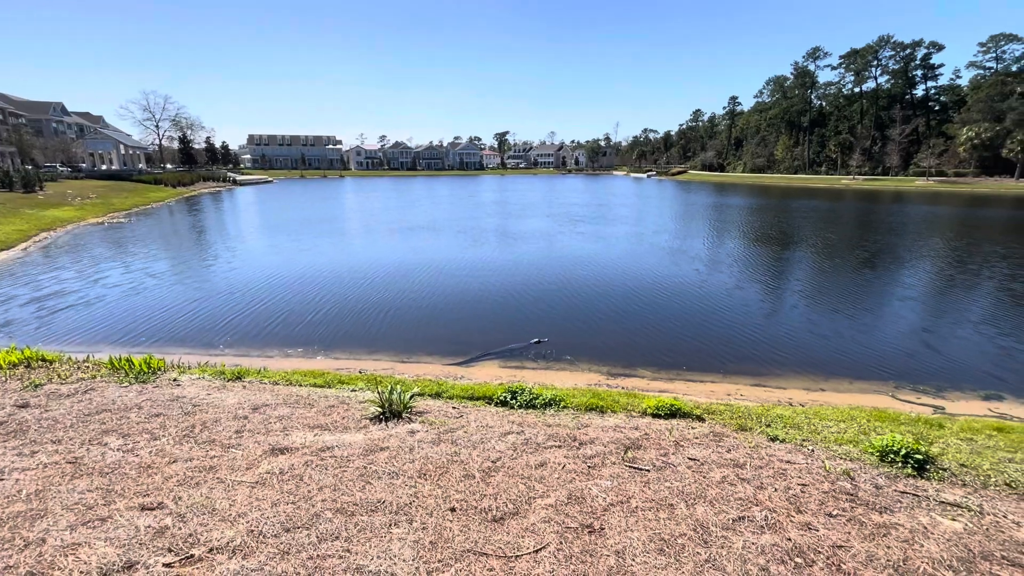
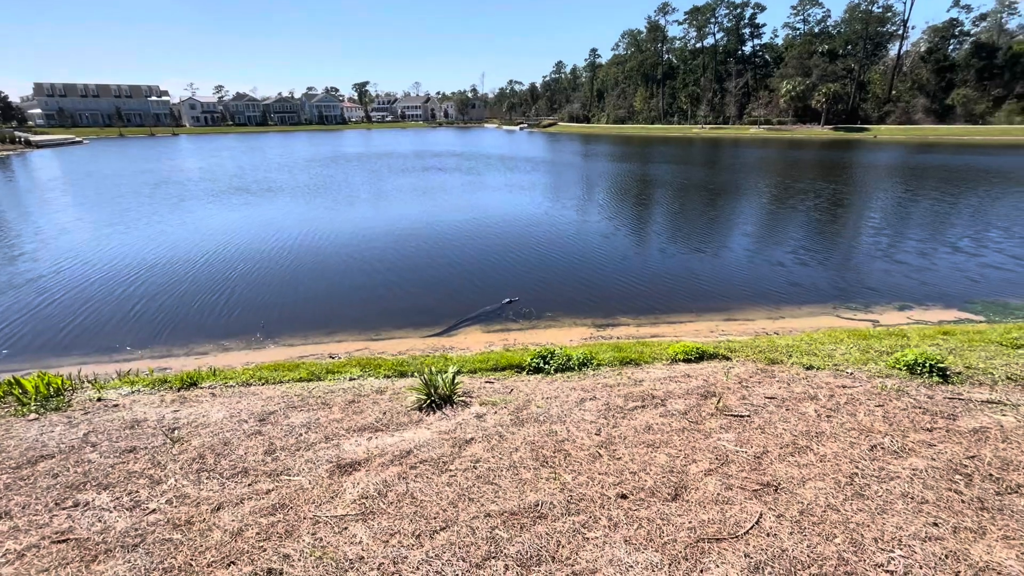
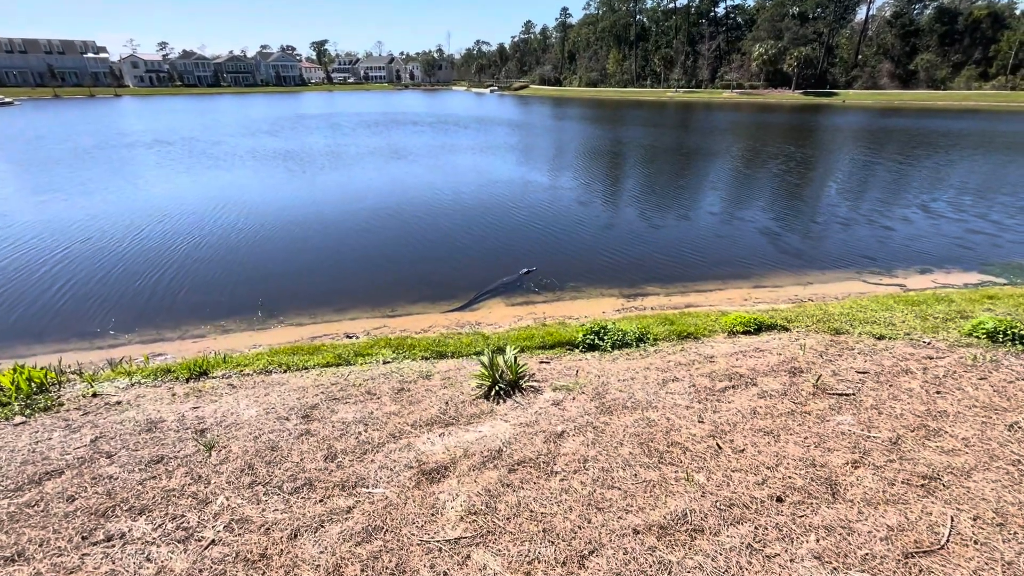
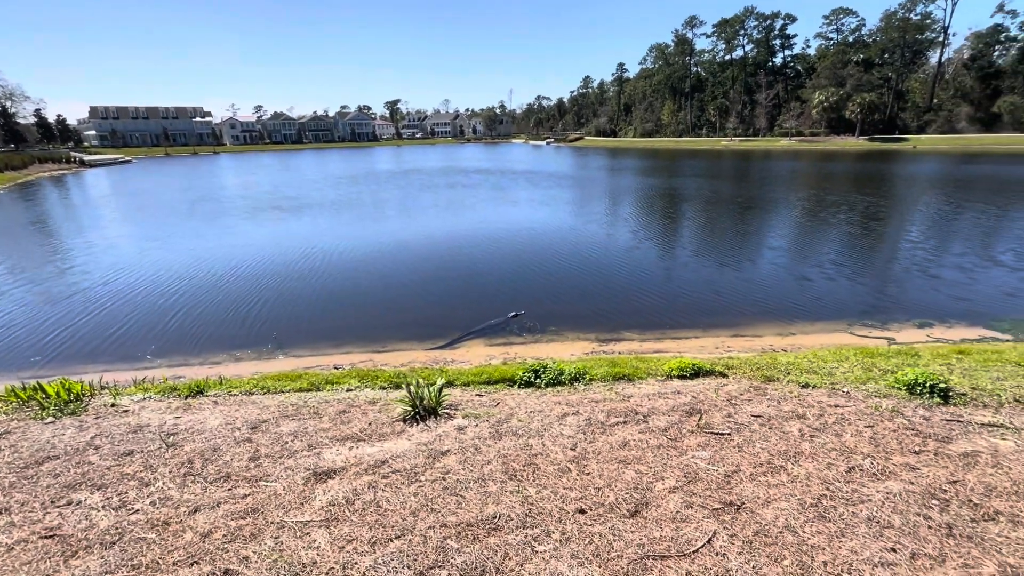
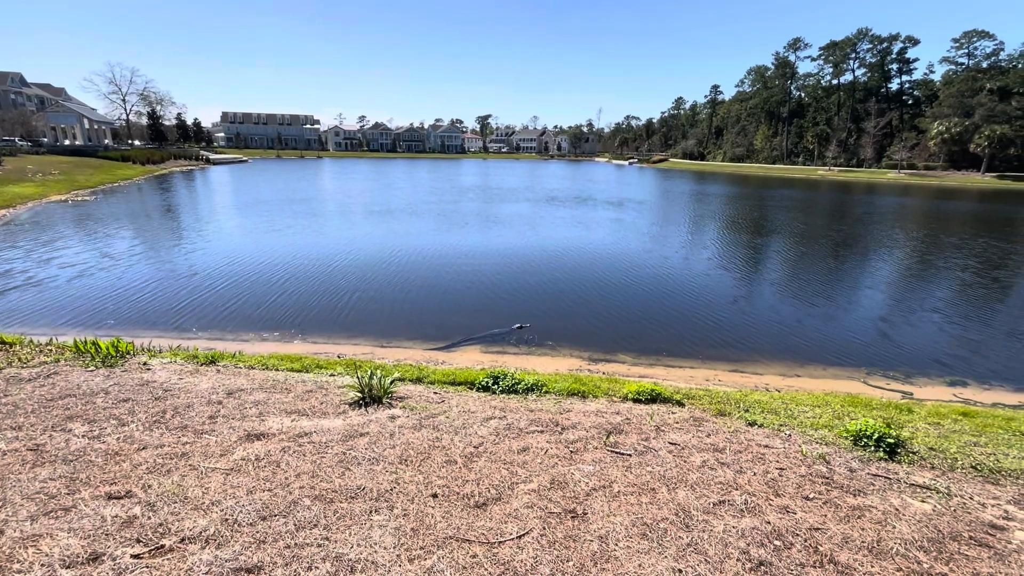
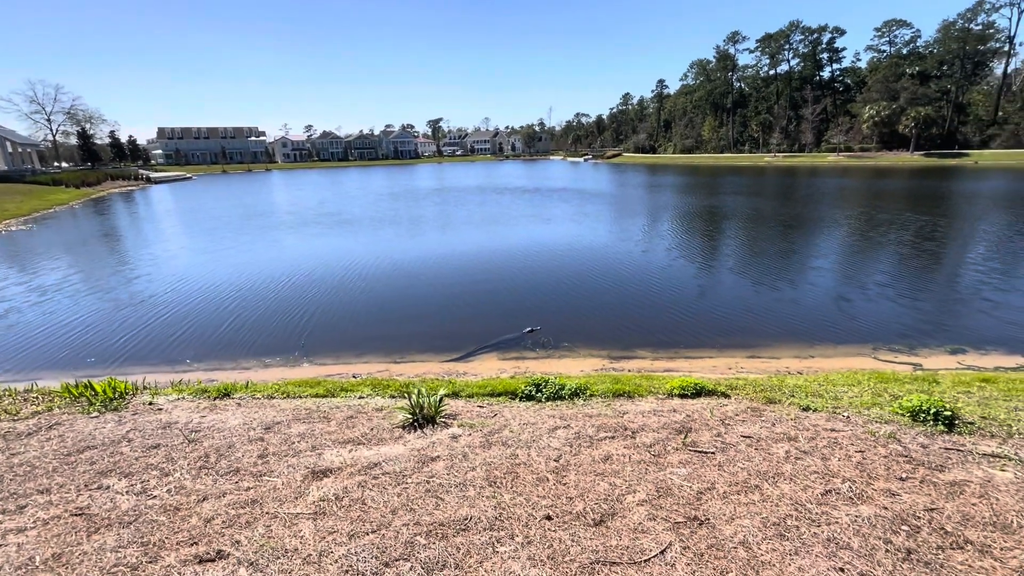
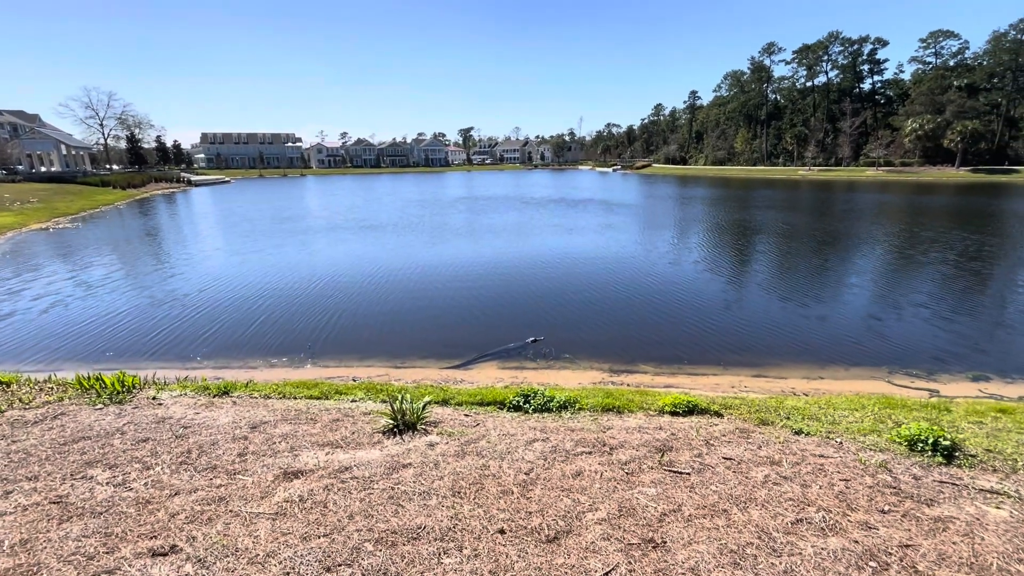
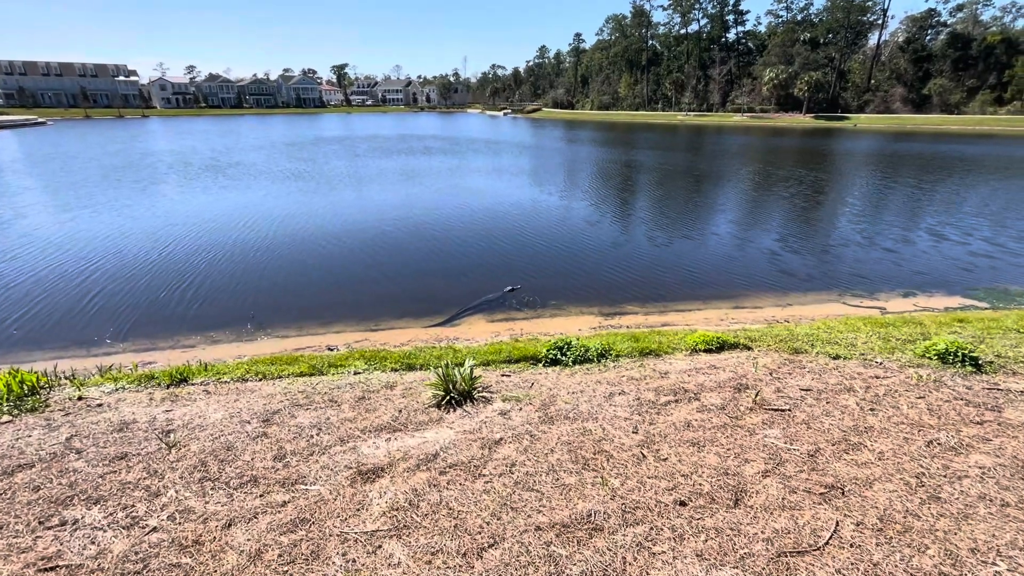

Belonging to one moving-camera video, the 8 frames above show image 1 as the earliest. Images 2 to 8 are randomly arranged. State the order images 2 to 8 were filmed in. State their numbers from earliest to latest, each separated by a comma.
5, 7, 6, 4, 2, 8, 3
